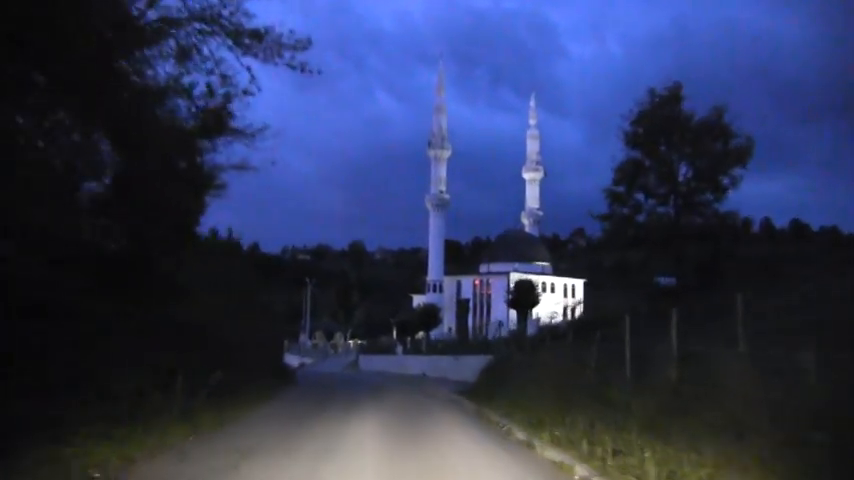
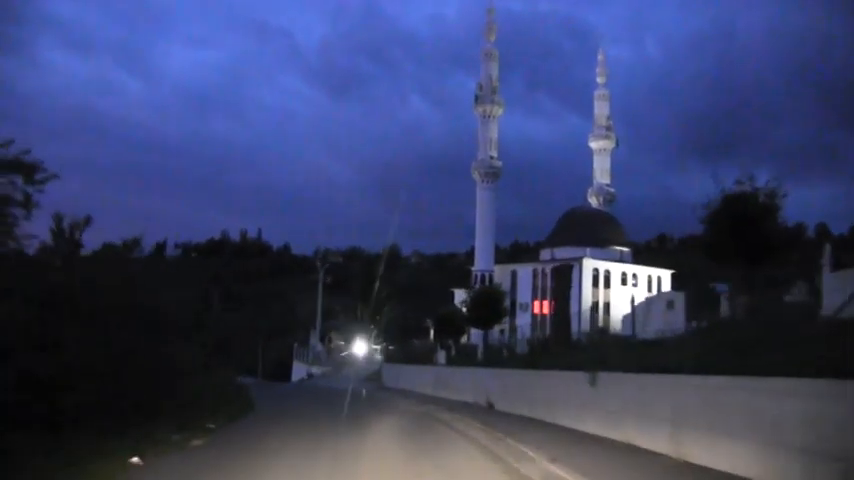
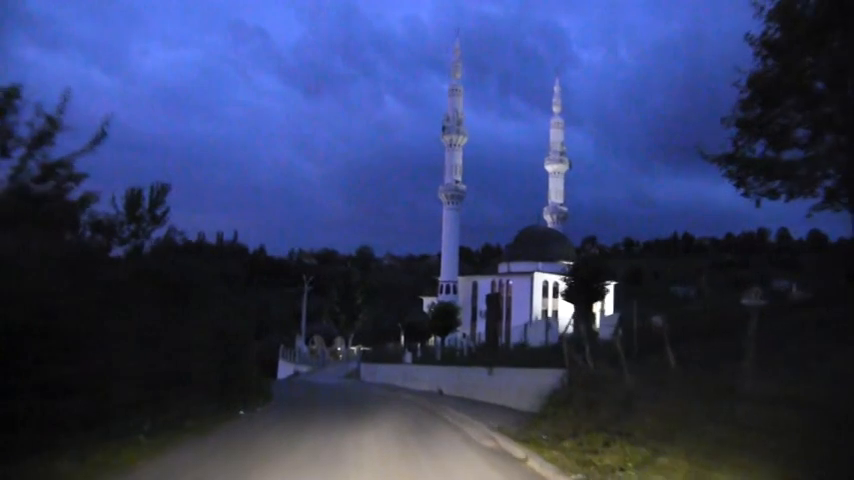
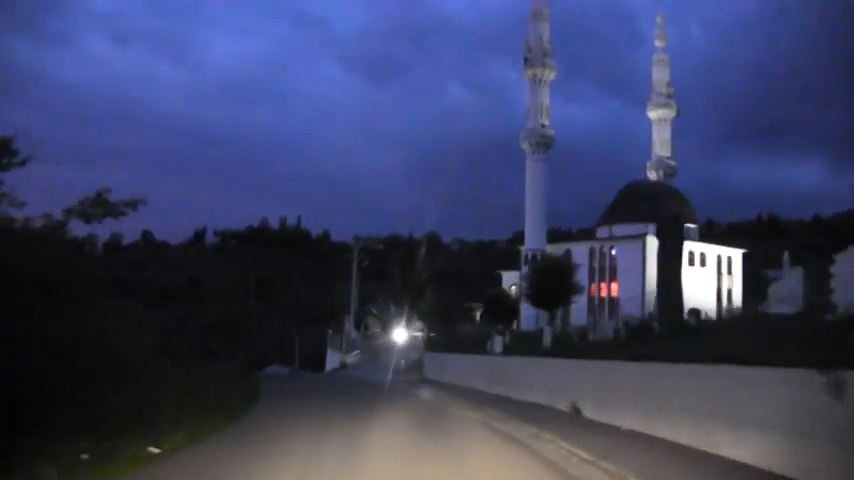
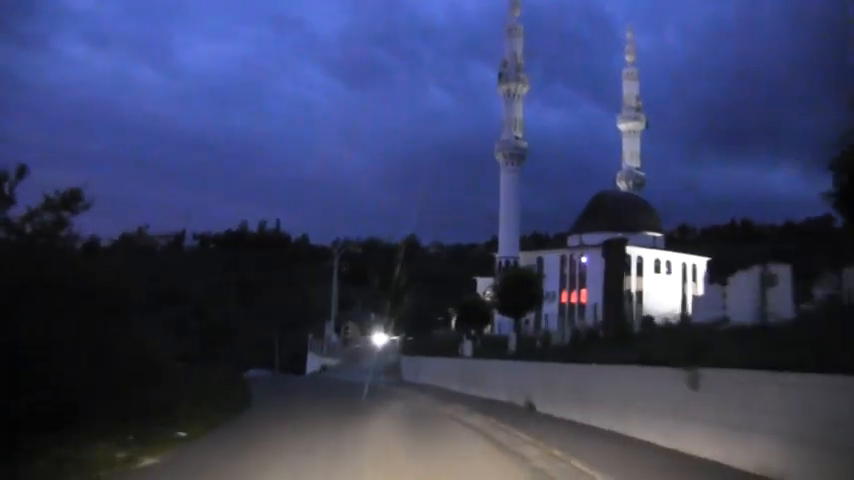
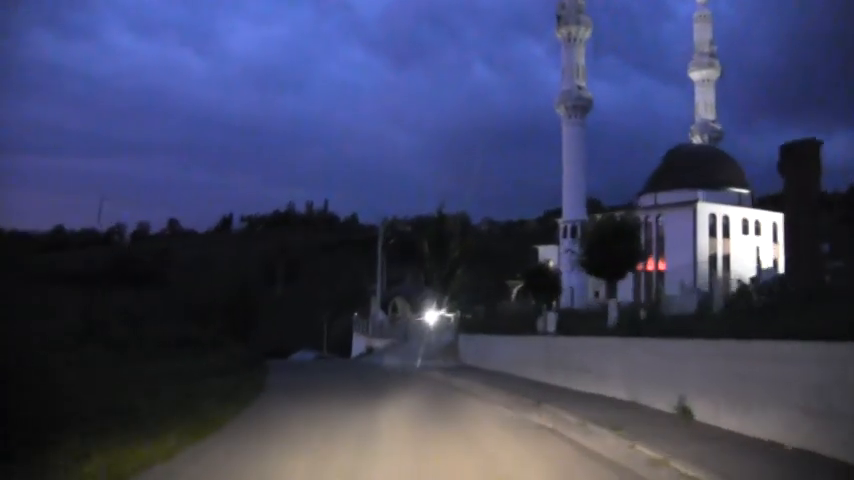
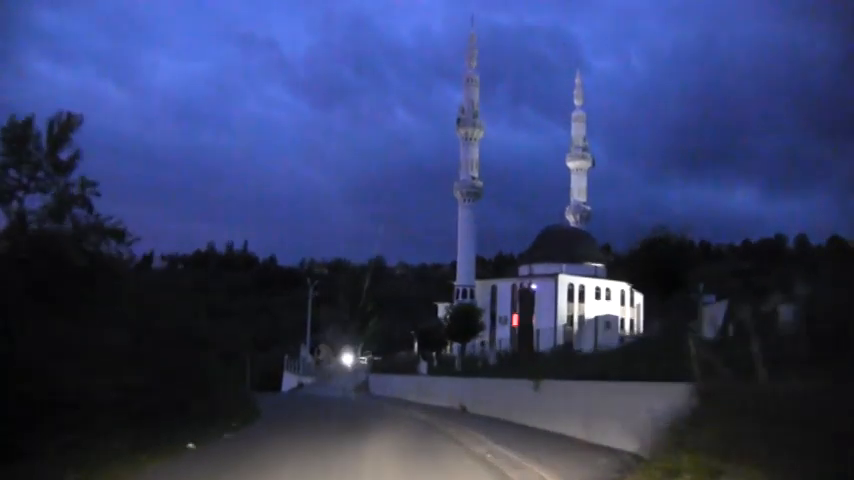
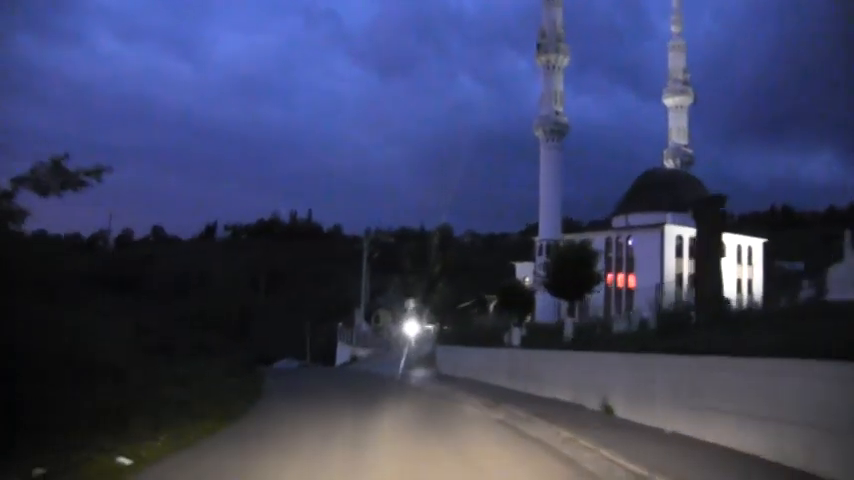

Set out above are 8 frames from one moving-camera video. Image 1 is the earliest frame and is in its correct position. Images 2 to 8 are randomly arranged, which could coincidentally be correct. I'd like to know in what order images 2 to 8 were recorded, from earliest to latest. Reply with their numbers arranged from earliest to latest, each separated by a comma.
3, 7, 2, 5, 4, 8, 6
